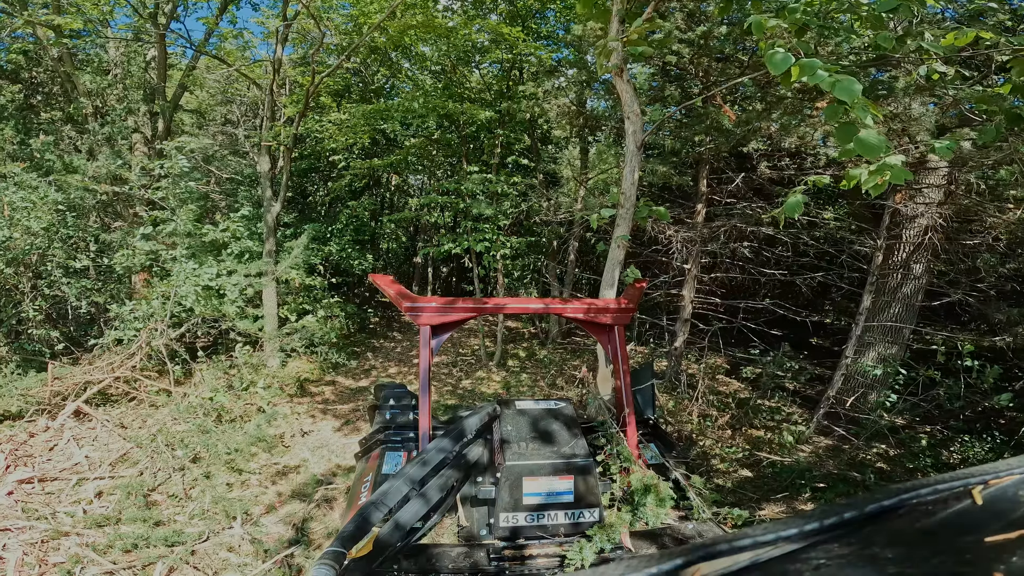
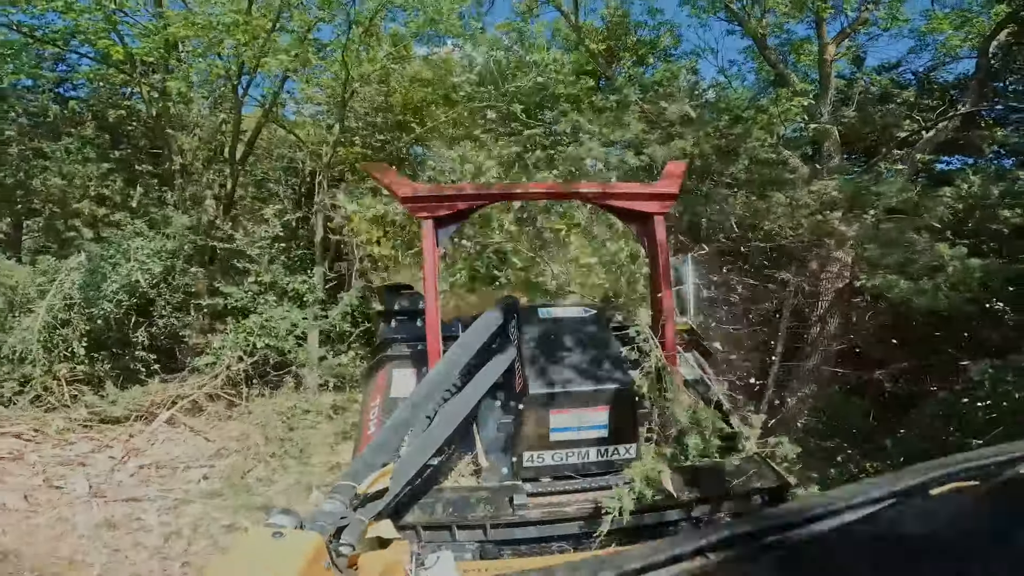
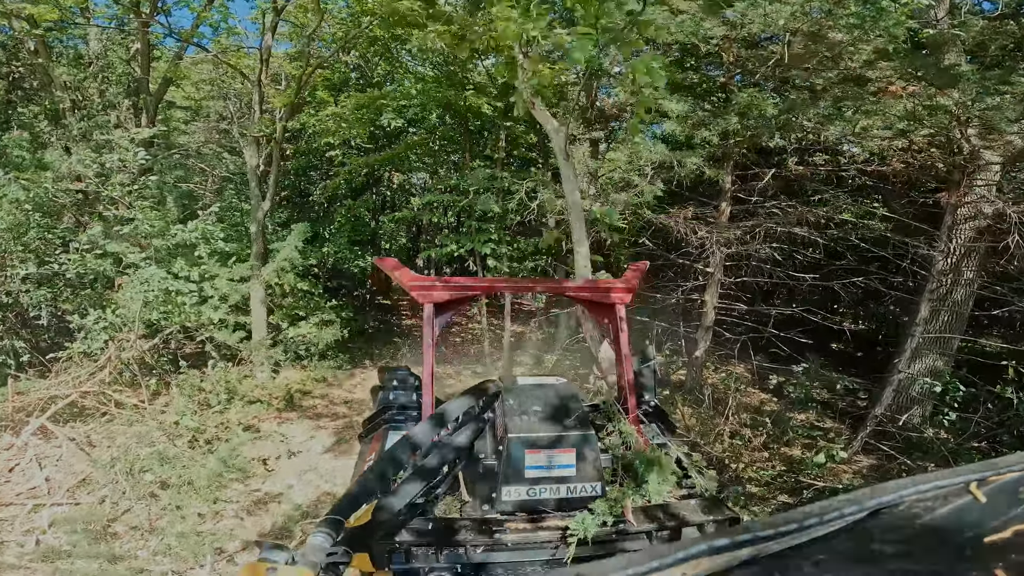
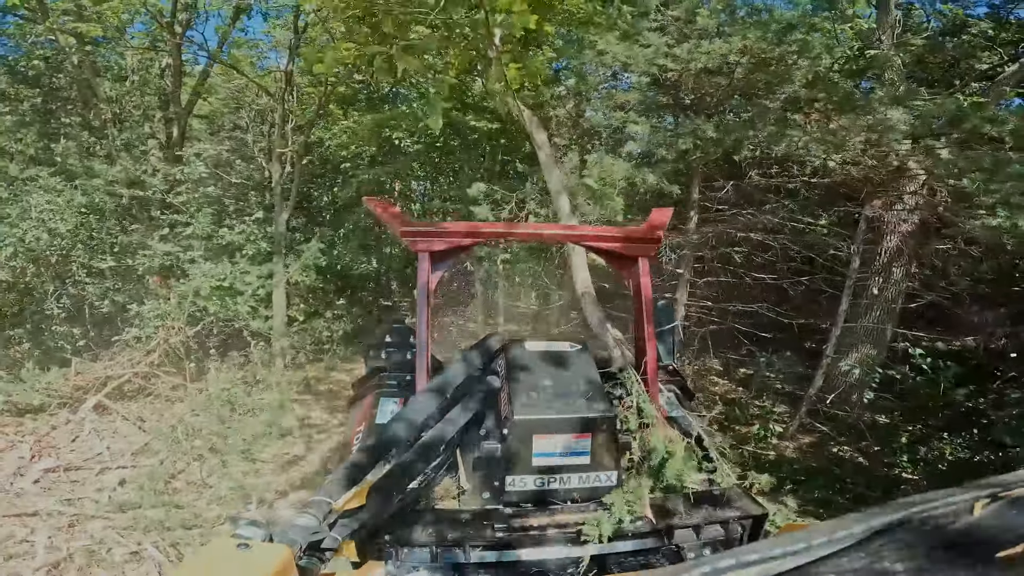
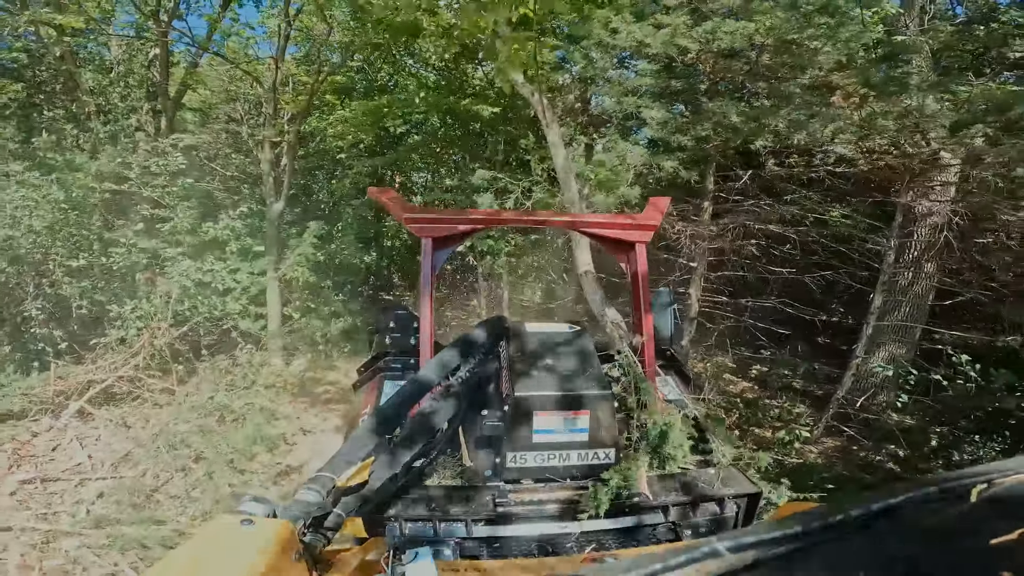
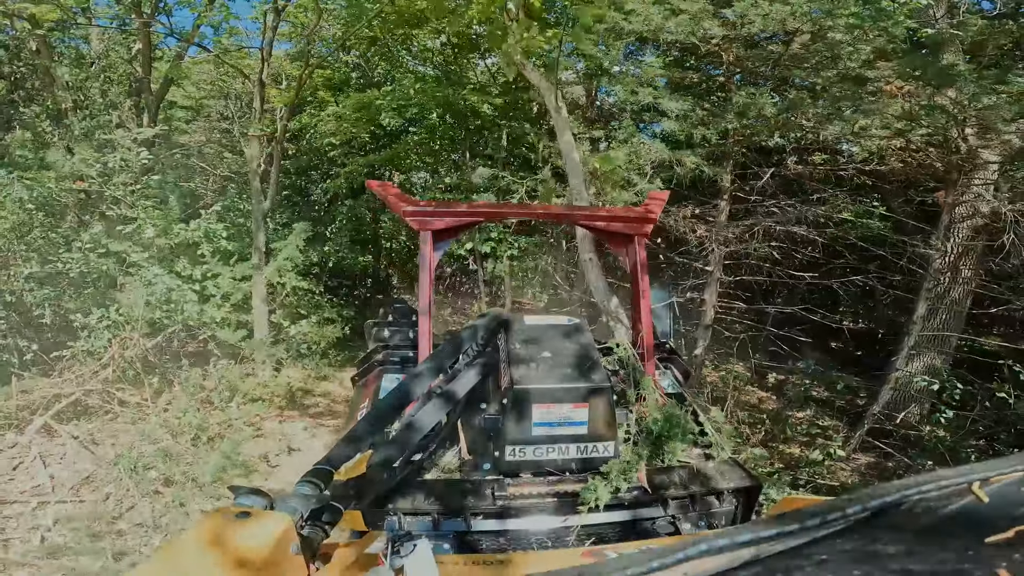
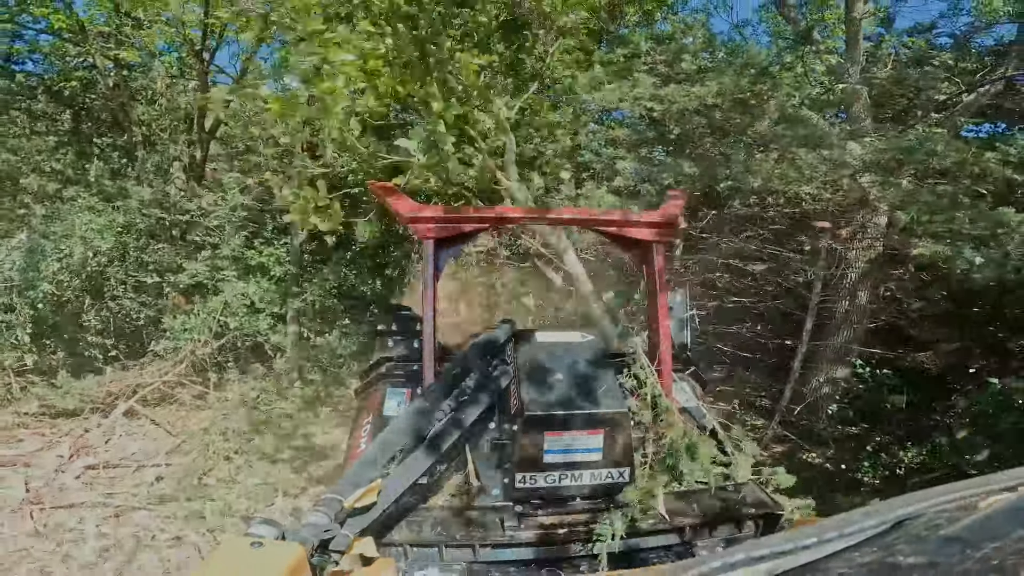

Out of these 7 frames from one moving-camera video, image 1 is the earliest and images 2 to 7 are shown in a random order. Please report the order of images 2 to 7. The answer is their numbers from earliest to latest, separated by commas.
3, 6, 5, 4, 7, 2
